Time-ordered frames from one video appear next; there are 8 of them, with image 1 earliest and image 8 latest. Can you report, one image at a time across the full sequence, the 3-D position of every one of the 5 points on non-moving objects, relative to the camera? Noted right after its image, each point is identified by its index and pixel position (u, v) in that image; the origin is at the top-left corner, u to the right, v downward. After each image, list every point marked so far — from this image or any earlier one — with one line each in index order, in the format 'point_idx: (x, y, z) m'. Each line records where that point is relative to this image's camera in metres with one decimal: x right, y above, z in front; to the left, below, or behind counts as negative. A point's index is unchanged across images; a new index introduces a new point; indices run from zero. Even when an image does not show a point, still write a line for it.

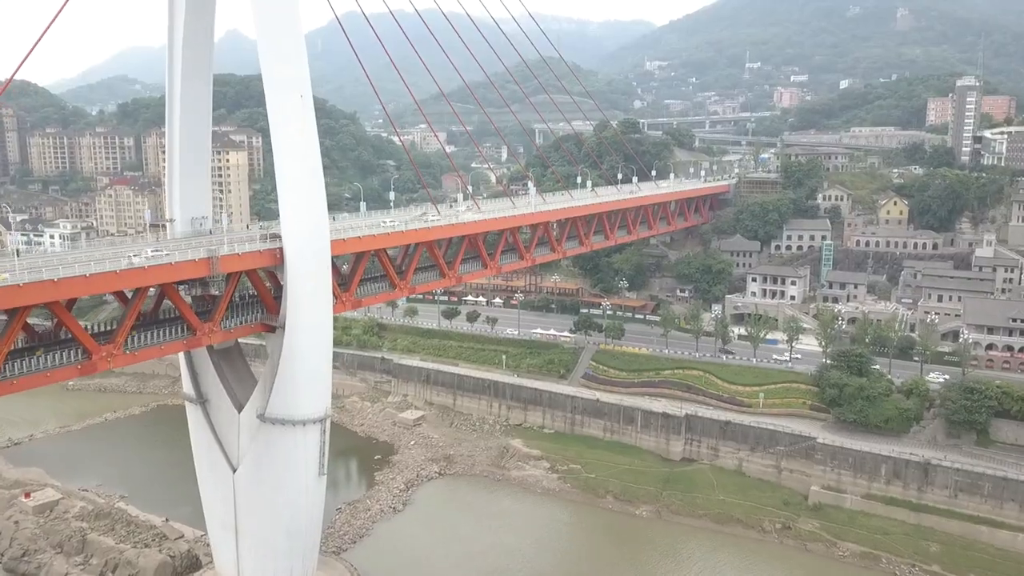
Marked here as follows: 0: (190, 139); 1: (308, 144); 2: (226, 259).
0: (-8.4, +3.8, +19.6) m
1: (-4.9, +3.5, +18.0) m
2: (-6.5, +0.7, +17.0) m
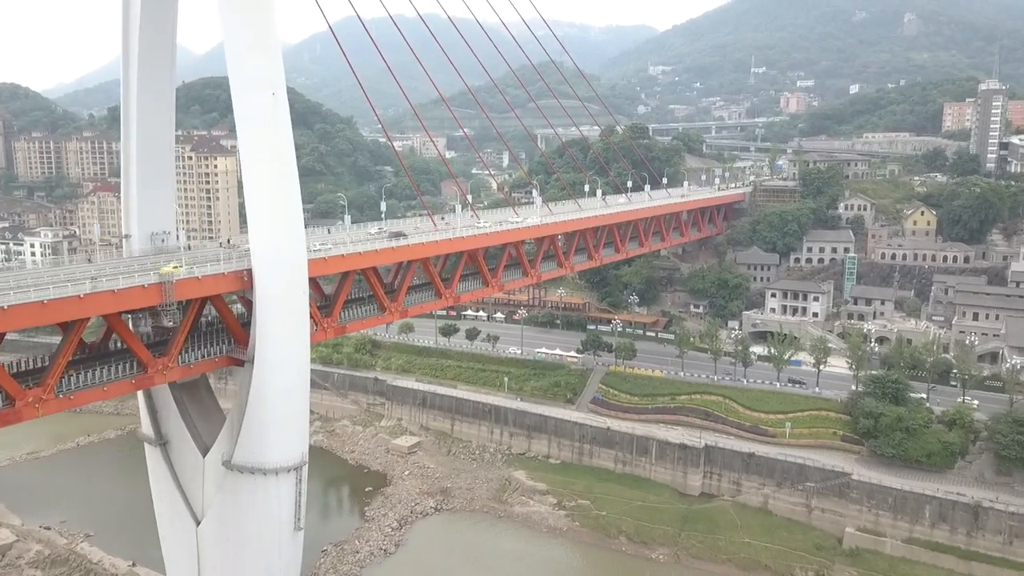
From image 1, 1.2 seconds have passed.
0: (-8.3, +3.2, +17.1) m
1: (-4.8, +2.9, +15.6) m
2: (-6.4, +0.1, +14.6) m
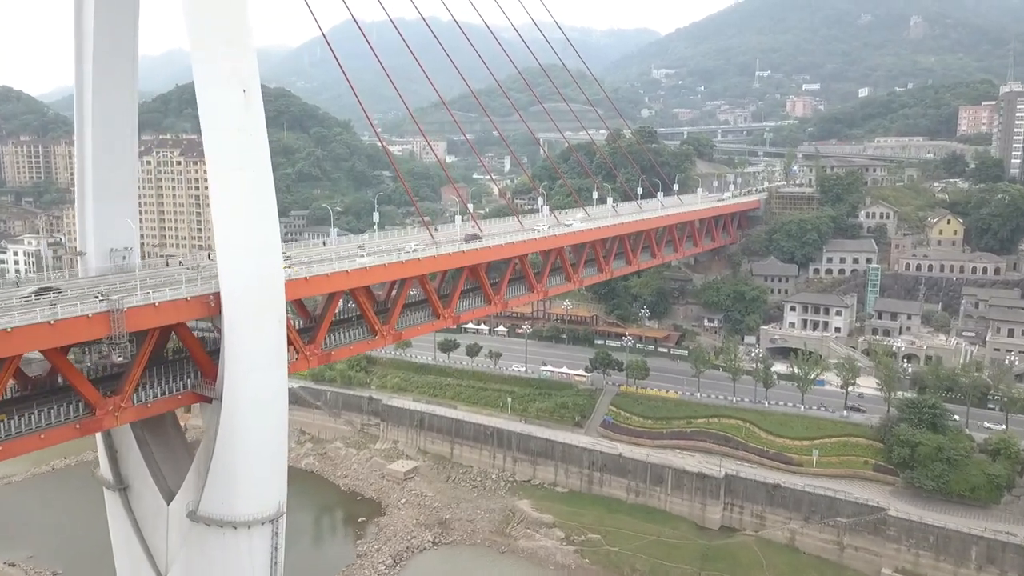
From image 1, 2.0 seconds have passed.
0: (-8.2, +2.7, +15.1) m
1: (-4.7, +2.4, +13.5) m
2: (-6.3, -0.4, +12.5) m
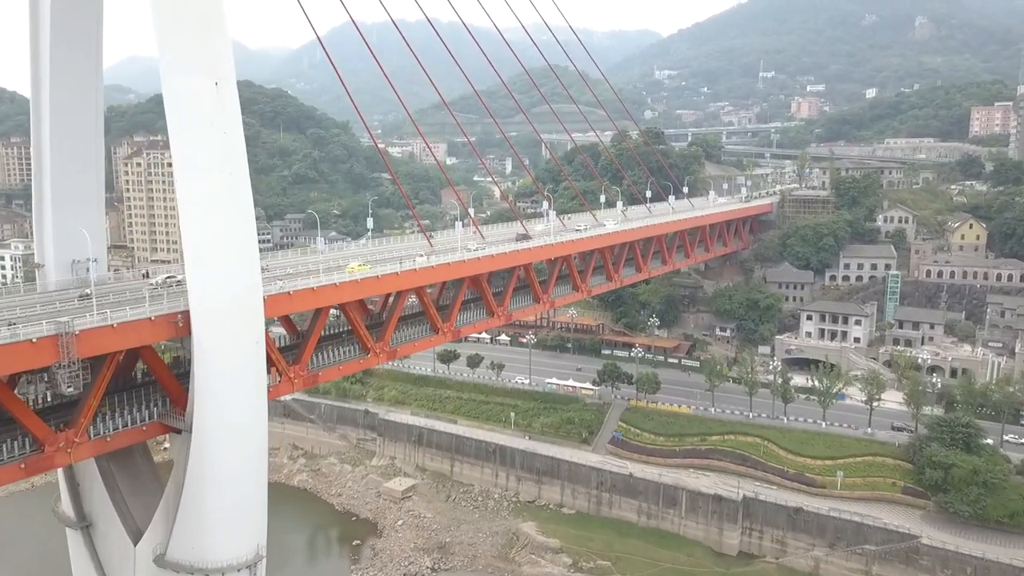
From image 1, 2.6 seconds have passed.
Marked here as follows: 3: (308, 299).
0: (-8.1, +2.5, +13.6) m
1: (-4.5, +2.1, +12.0) m
2: (-6.2, -0.7, +11.0) m
3: (-4.1, -0.2, +14.7) m
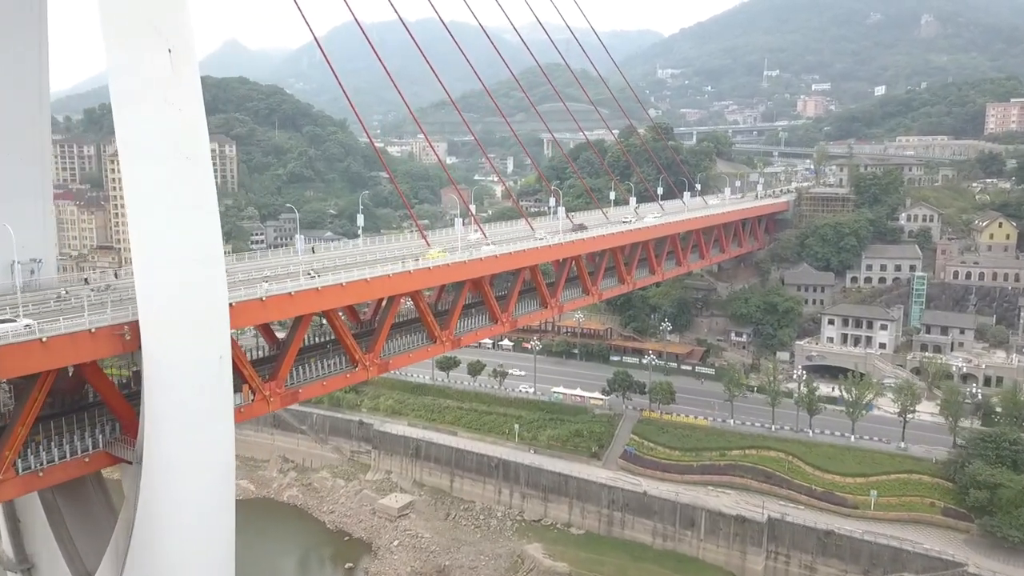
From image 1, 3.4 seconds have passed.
0: (-7.9, +2.4, +11.8) m
1: (-4.4, +2.0, +10.1) m
2: (-6.0, -0.7, +9.1) m
3: (-3.9, -0.3, +12.9) m
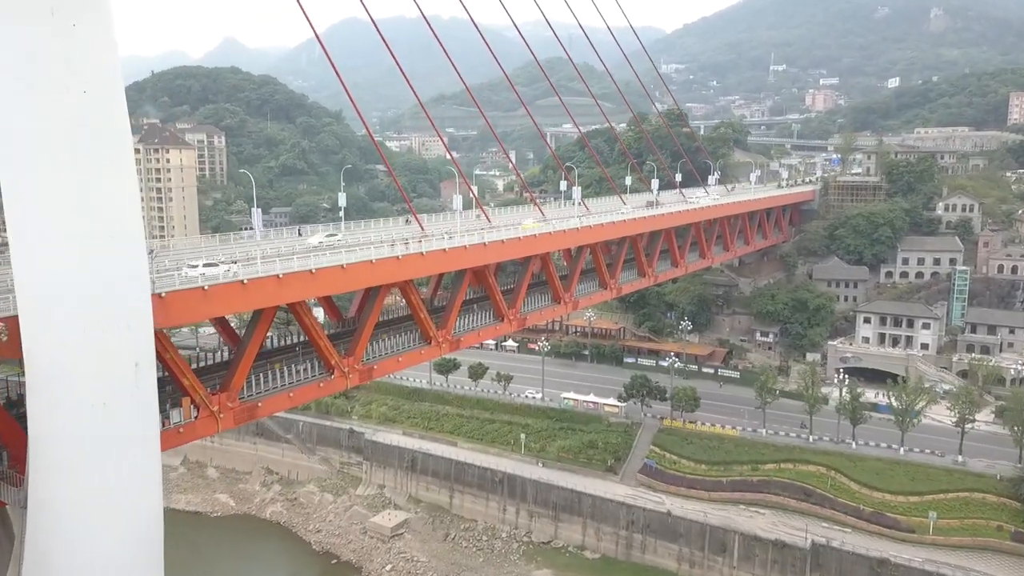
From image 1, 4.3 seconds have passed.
0: (-7.8, +2.5, +9.1) m
1: (-4.2, +2.2, +7.5) m
2: (-5.9, -0.6, +6.5) m
3: (-3.8, -0.1, +10.3) m
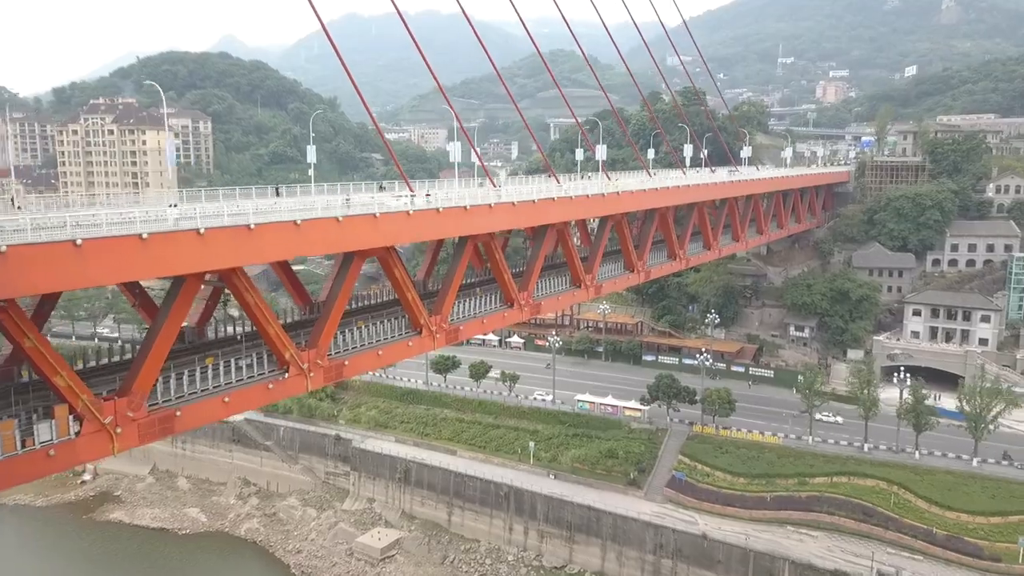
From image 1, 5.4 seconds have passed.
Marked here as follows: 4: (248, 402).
0: (-7.6, +2.9, +6.1) m
1: (-4.1, +2.6, +4.5) m
2: (-5.7, -0.2, +3.5) m
3: (-3.6, +0.2, +7.3) m
4: (-3.0, -1.3, +8.5) m
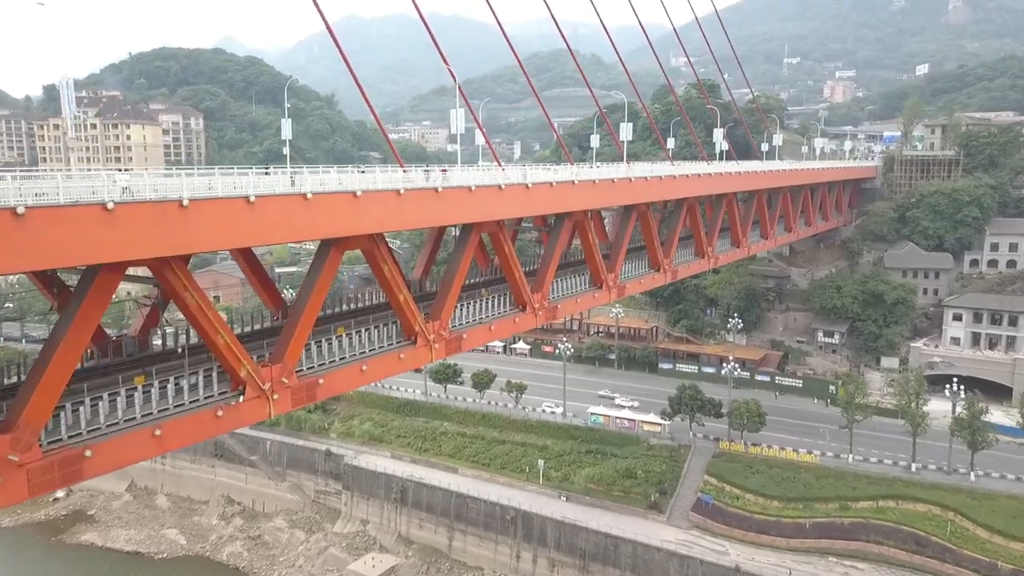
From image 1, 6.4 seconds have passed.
0: (-7.4, +2.9, +4.3) m
1: (-3.9, +2.6, +2.6) m
2: (-5.5, -0.2, +1.6) m
3: (-3.4, +0.3, +5.4) m
4: (-2.8, -1.3, +6.6) m
